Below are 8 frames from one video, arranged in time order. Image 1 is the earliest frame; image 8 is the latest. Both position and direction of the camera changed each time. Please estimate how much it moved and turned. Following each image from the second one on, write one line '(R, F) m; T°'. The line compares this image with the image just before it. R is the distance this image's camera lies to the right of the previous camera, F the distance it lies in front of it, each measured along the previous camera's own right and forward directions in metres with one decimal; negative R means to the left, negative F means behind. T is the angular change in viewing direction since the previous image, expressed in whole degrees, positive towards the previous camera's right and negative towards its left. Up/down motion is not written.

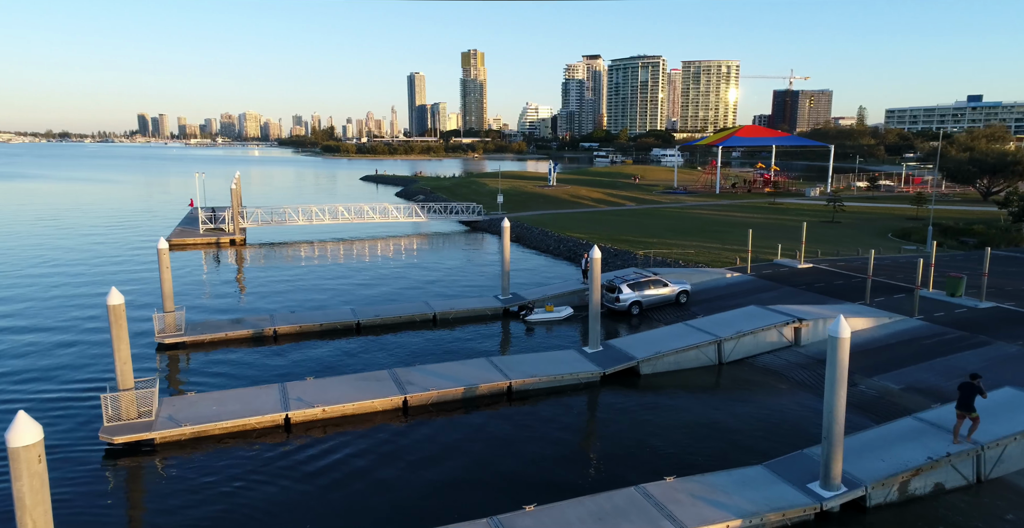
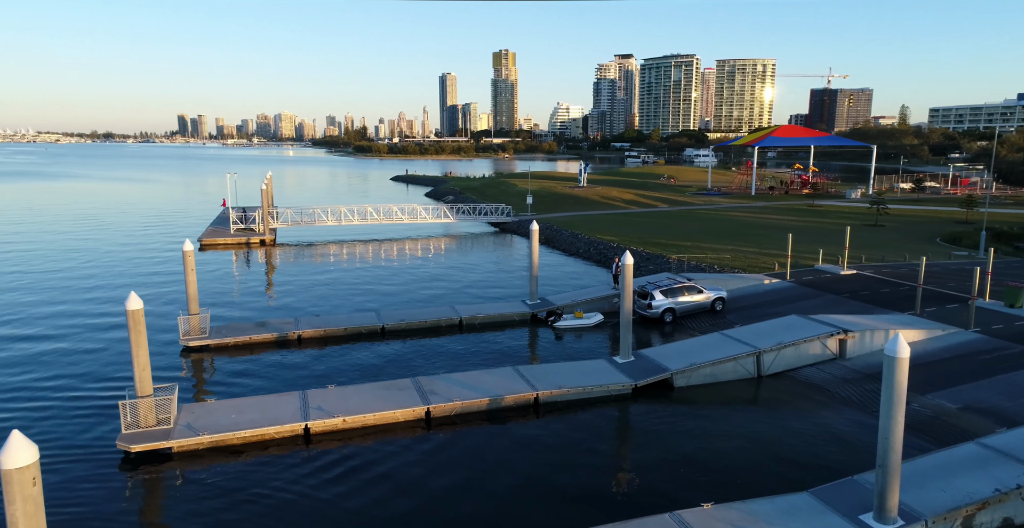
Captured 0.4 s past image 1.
(0.0, +0.8) m; -3°
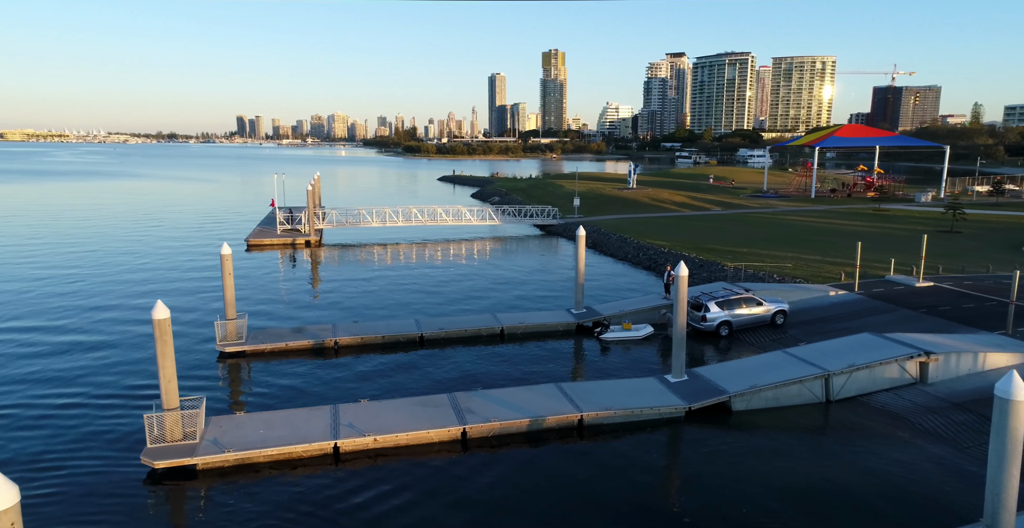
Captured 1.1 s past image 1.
(+0.1, +1.2) m; -4°
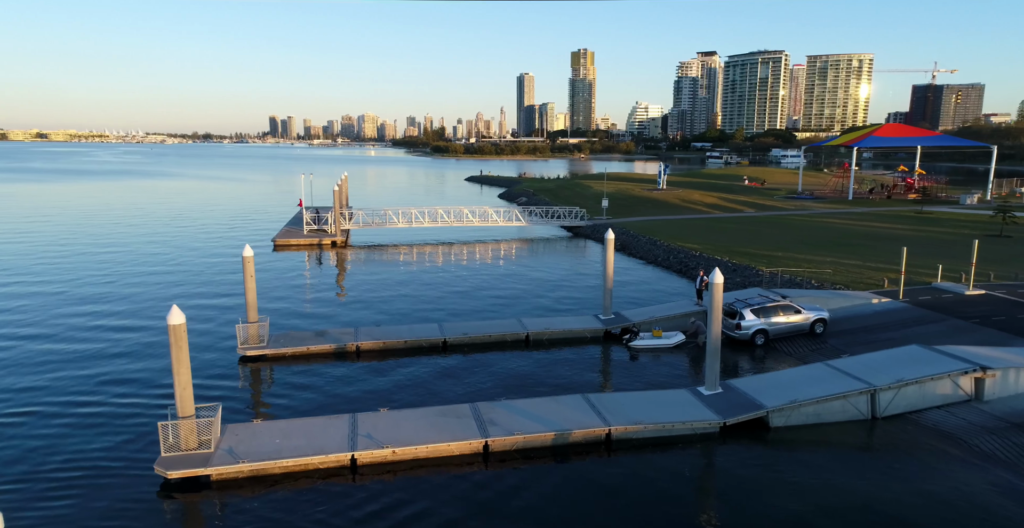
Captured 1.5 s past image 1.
(0.0, +0.7) m; -2°
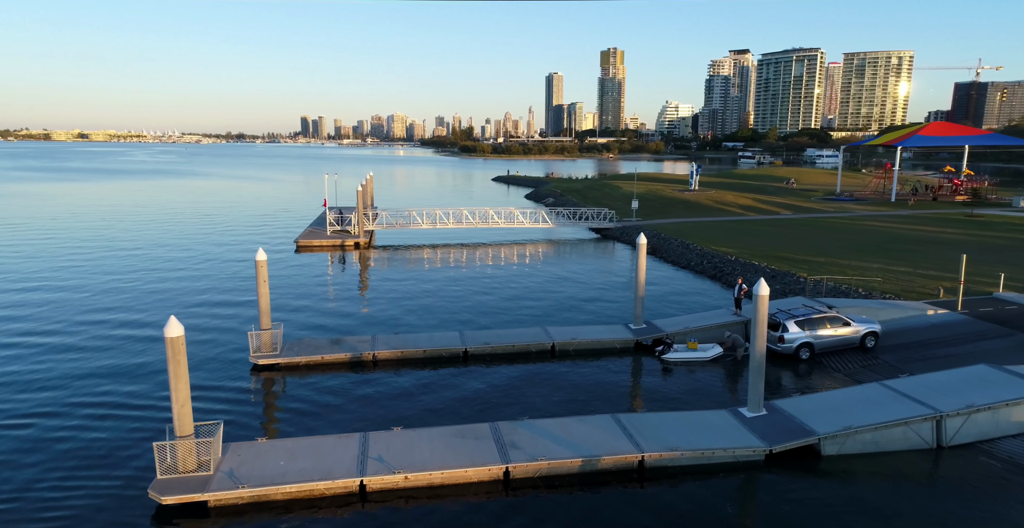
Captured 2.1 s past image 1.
(+0.1, +1.3) m; -2°
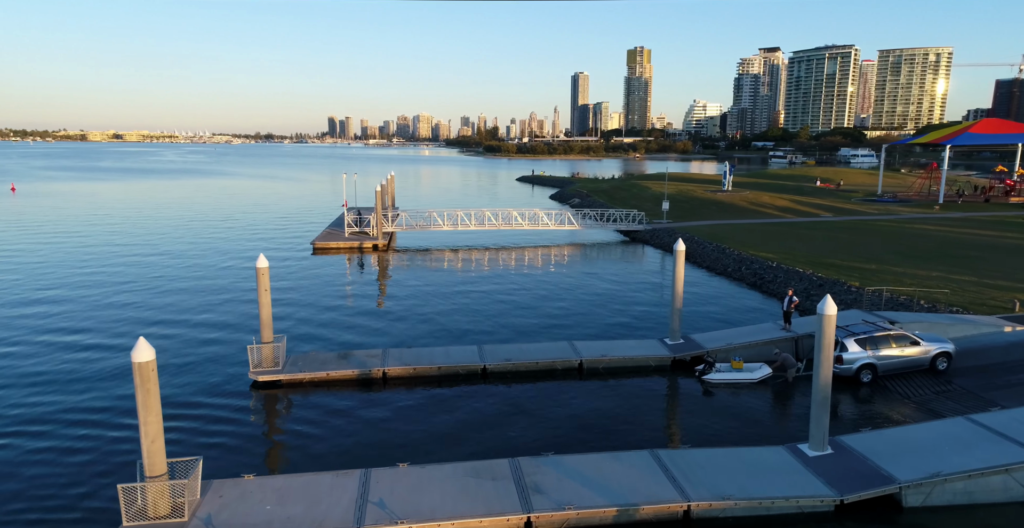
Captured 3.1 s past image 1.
(0.0, +2.1) m; -2°
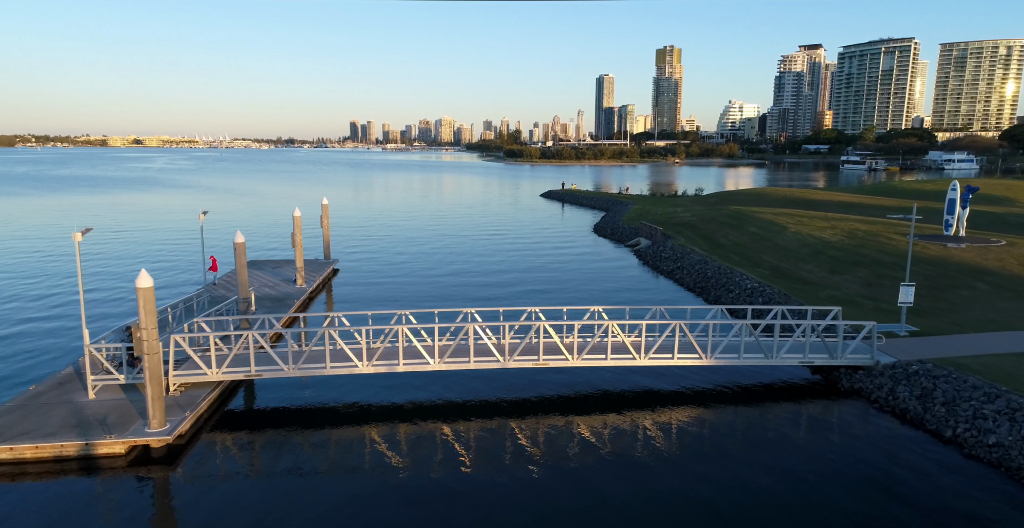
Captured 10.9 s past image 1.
(-0.2, +30.1) m; -2°
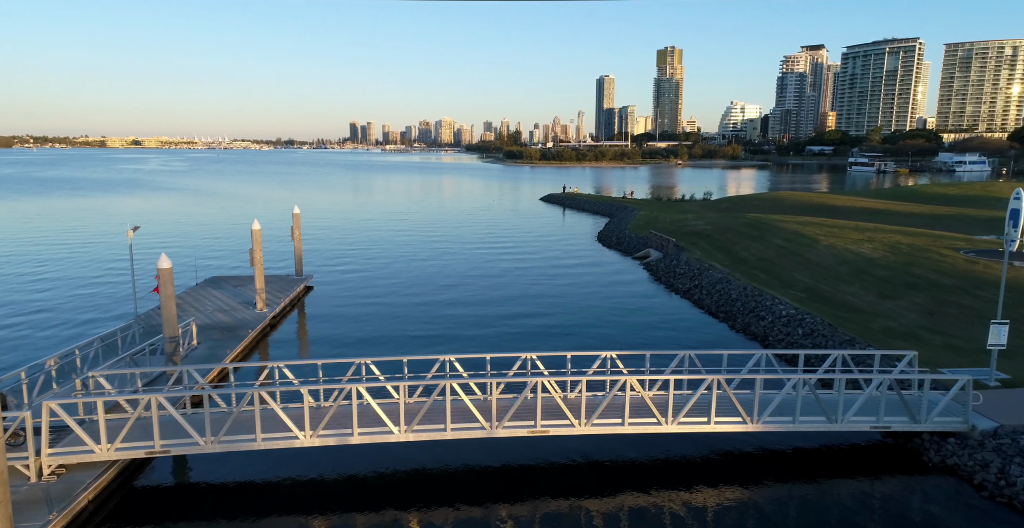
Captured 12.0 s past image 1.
(+0.2, +4.4) m; 0°
